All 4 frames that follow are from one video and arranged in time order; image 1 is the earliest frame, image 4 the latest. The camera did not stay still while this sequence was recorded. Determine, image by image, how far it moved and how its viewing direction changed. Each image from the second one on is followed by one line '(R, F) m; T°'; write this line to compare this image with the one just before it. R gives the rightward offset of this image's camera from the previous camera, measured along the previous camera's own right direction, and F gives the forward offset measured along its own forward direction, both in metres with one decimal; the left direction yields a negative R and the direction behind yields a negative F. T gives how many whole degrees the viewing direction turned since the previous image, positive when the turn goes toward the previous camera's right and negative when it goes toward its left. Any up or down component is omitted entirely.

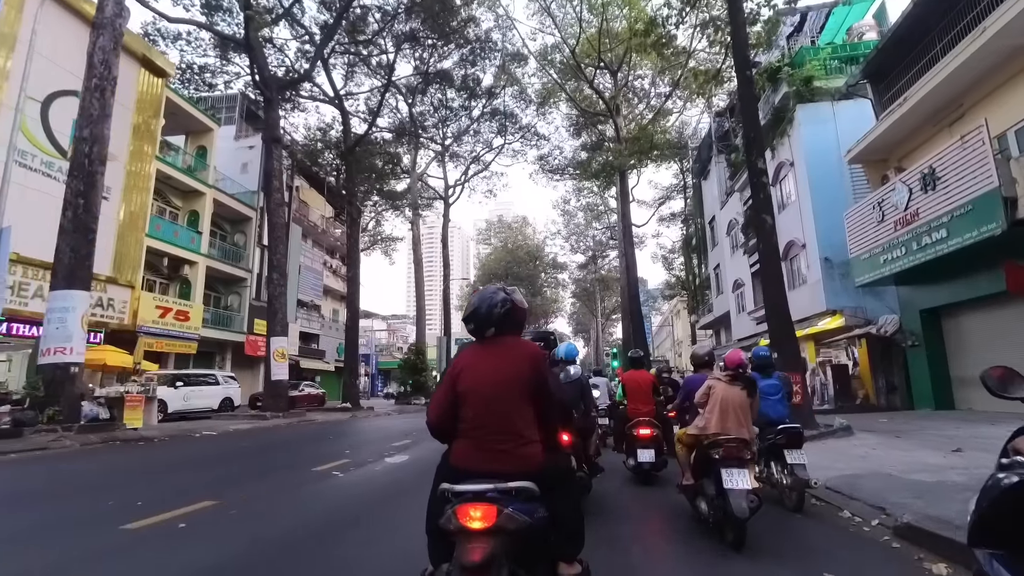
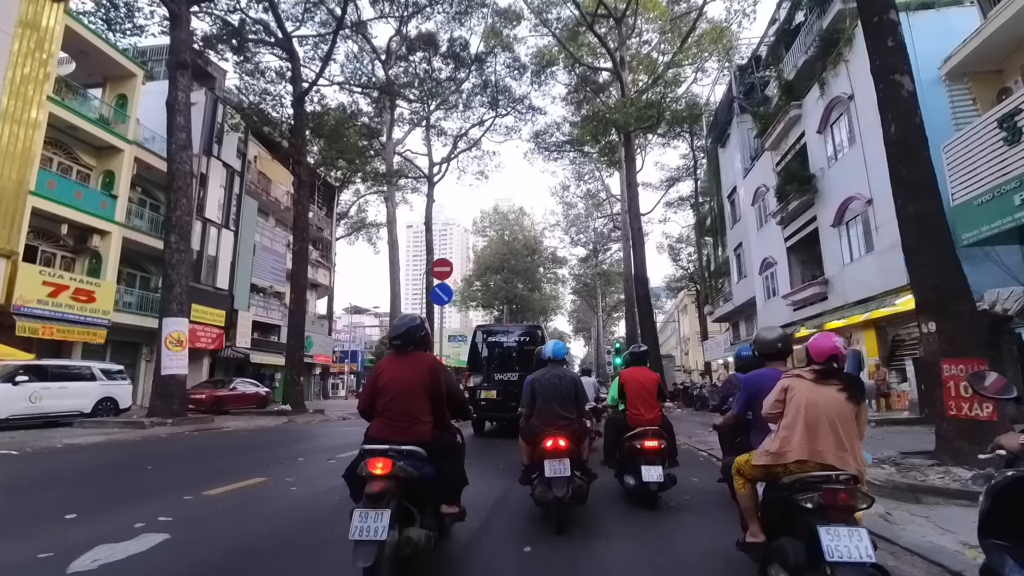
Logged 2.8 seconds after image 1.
(+0.5, +3.6) m; 0°
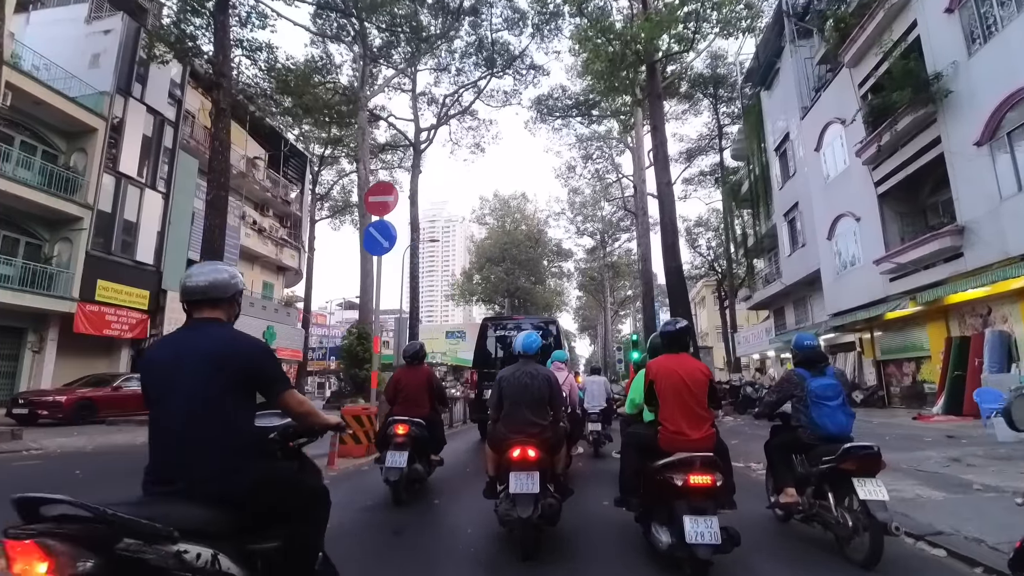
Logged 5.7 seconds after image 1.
(+0.3, +4.3) m; 0°
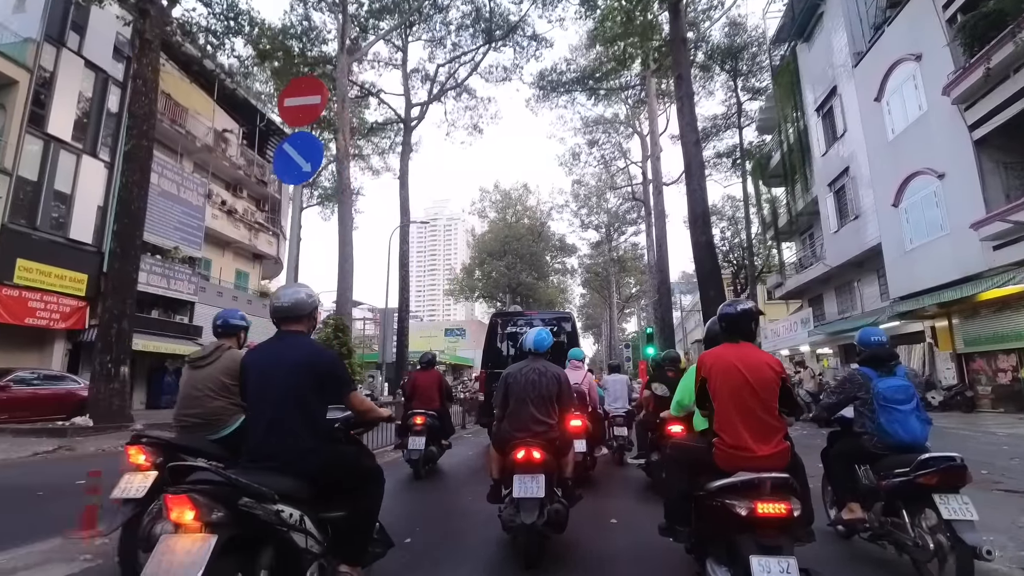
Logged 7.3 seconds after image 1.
(+0.1, +2.5) m; 0°
